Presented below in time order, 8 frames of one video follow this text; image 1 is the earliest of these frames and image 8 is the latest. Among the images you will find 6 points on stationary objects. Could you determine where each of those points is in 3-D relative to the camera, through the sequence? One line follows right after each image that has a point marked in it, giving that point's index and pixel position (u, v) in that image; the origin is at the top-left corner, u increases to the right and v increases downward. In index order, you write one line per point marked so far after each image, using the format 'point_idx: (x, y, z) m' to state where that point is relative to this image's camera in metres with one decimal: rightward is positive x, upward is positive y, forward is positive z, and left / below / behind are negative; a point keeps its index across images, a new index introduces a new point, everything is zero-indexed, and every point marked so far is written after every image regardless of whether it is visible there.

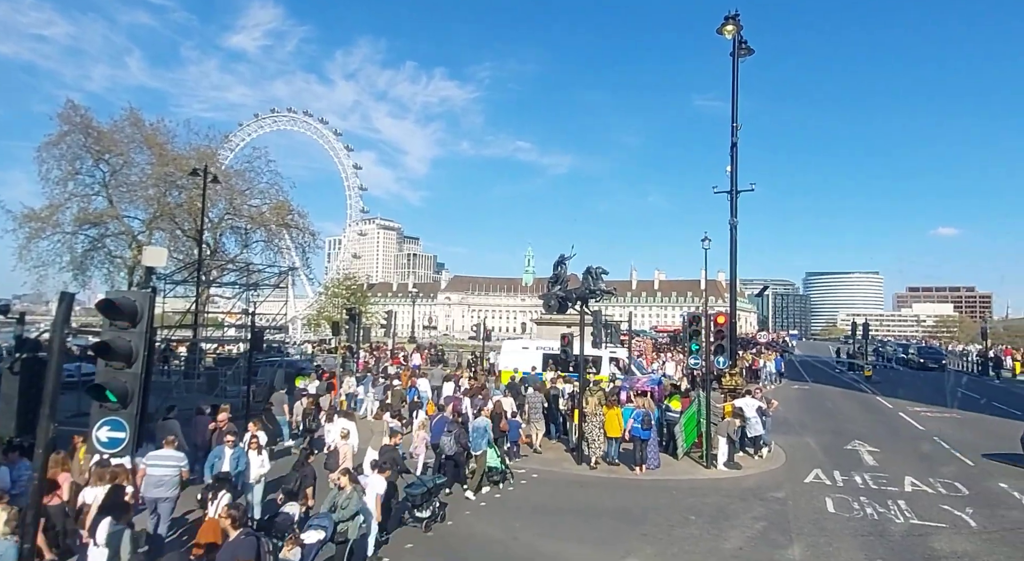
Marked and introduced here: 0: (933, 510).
0: (+6.8, -3.7, +9.7) m
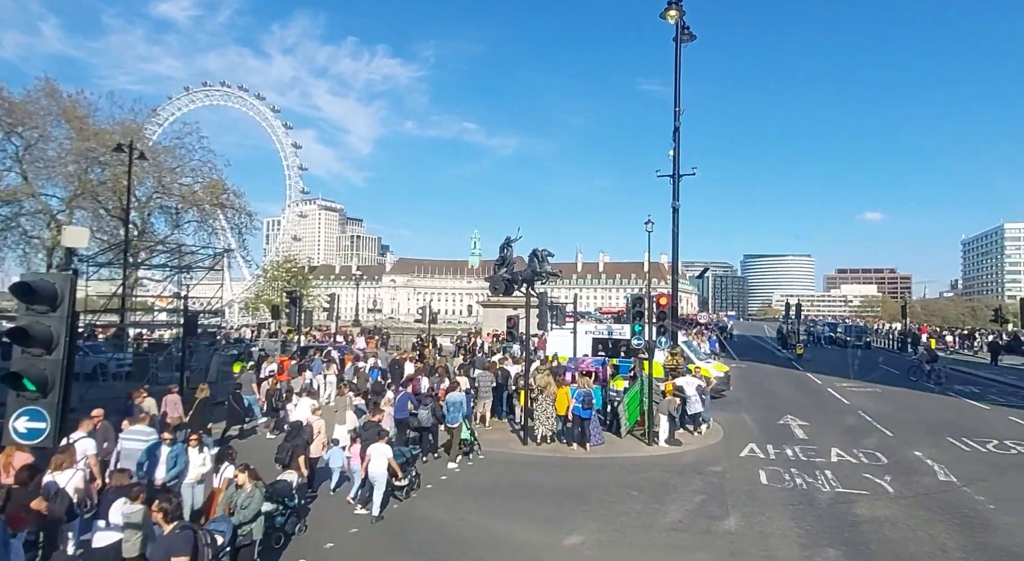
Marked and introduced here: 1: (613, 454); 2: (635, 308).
0: (+5.9, -3.4, +10.3) m
1: (+2.1, -3.7, +12.5) m
2: (+2.8, -0.7, +13.8) m
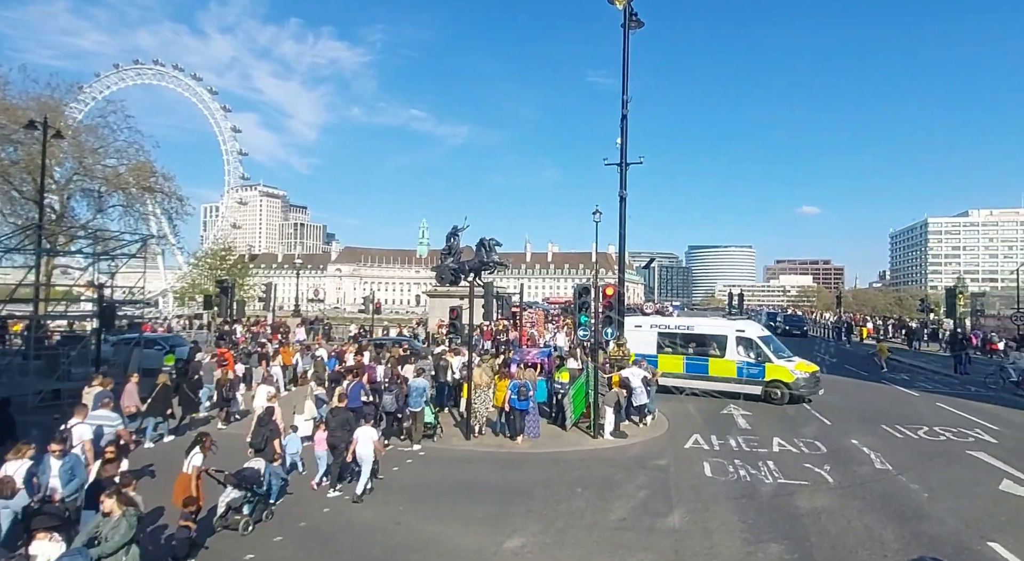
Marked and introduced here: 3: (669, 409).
0: (+4.9, -3.3, +10.3) m
1: (+0.9, -3.5, +12.2) m
2: (+1.6, -0.4, +13.5) m
3: (+4.2, -3.5, +15.8) m
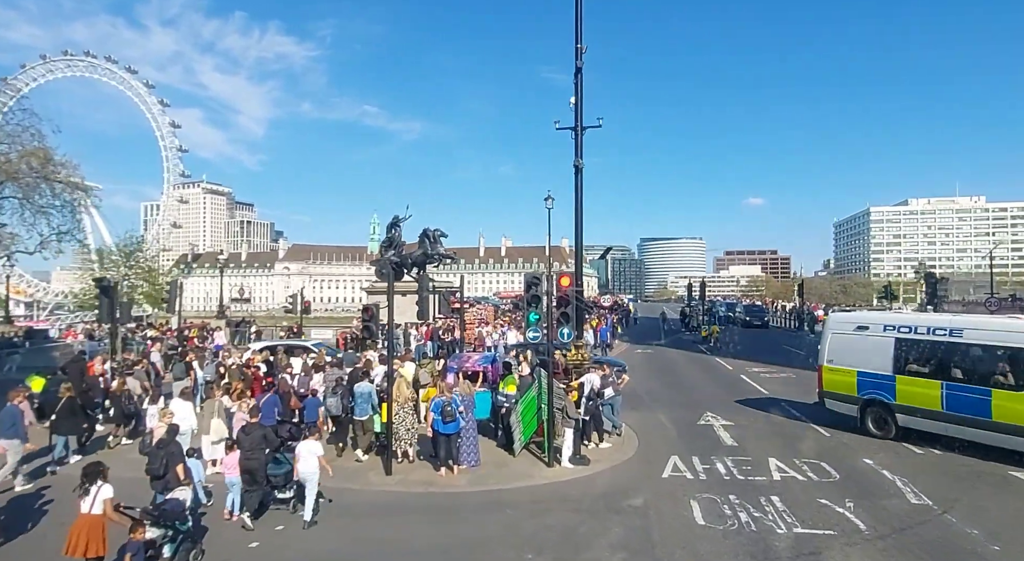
0: (+4.0, -3.0, +7.9) m
1: (-0.1, -3.3, +9.6) m
2: (+0.3, -0.2, +10.9) m
3: (+2.8, -3.2, +13.3) m
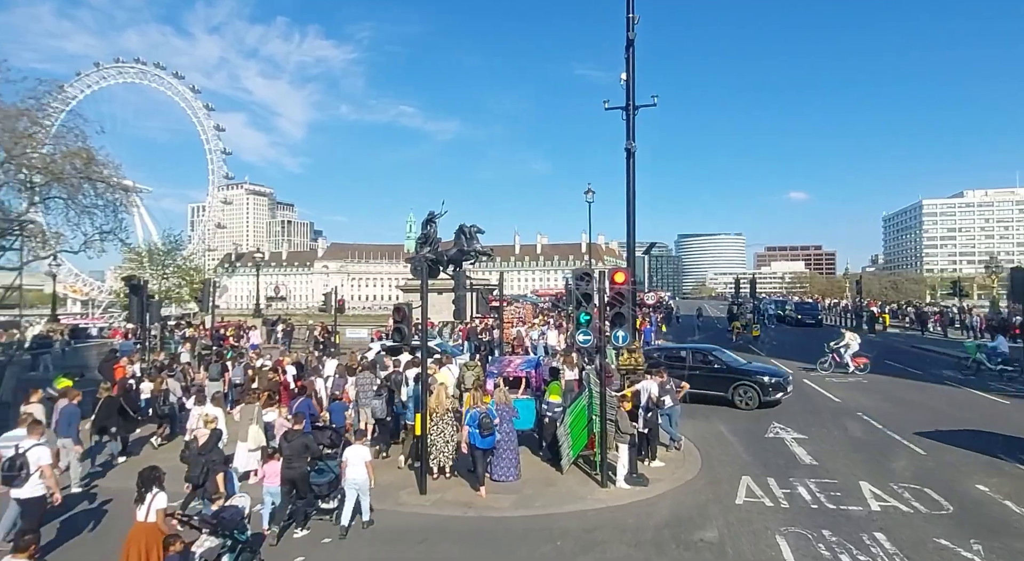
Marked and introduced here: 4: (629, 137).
0: (+4.6, -2.9, +6.6) m
1: (+0.6, -3.2, +8.5) m
2: (+1.1, -0.2, +9.7) m
3: (+3.7, -3.1, +12.0) m
4: (+2.2, +2.7, +11.4) m
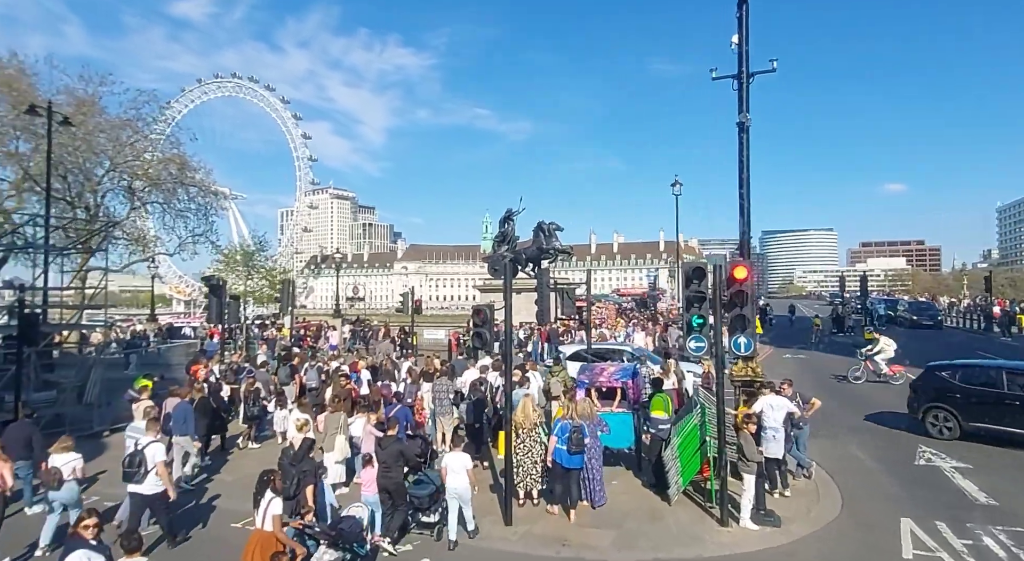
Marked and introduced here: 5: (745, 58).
0: (+5.5, -2.9, +4.6) m
1: (+1.8, -3.2, +7.0) m
2: (+2.4, -0.1, +8.2) m
3: (+5.4, -3.0, +10.2) m
4: (+3.8, +2.8, +9.8) m
5: (+3.8, +3.7, +9.8) m
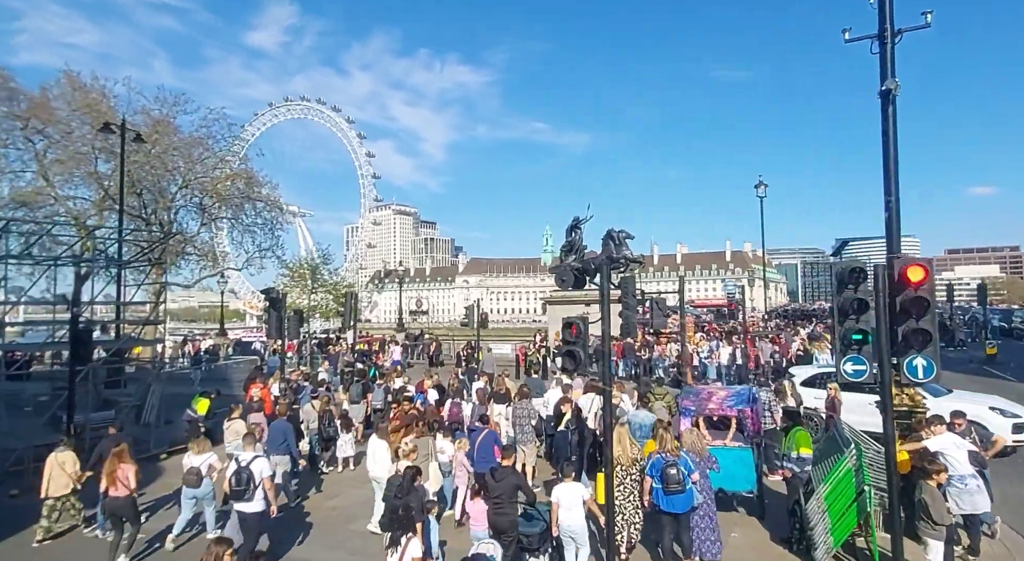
0: (+6.2, -2.8, +2.5) m
1: (+2.8, -3.2, +5.3) m
2: (+3.5, -0.2, +6.5) m
3: (+6.7, -3.1, +8.1) m
4: (+5.0, +2.7, +7.9) m
5: (+5.1, +3.6, +8.0) m
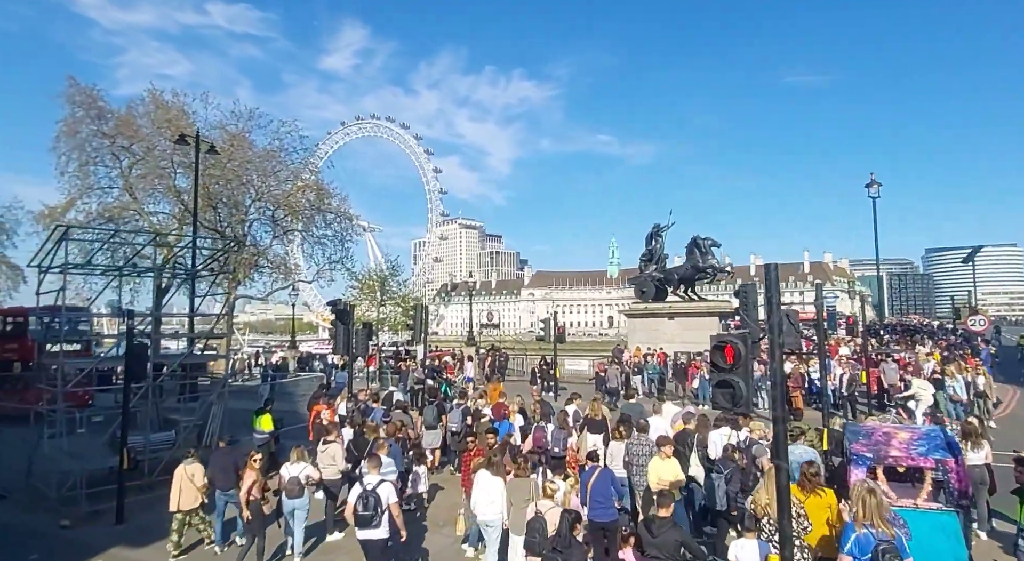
0: (+6.8, -2.7, +0.1) m
1: (+3.7, -3.2, +3.2) m
2: (+4.5, -0.2, +4.3) m
3: (+7.9, -3.1, +5.5) m
4: (+6.2, +2.7, +5.7) m
5: (+6.2, +3.5, +5.8) m
